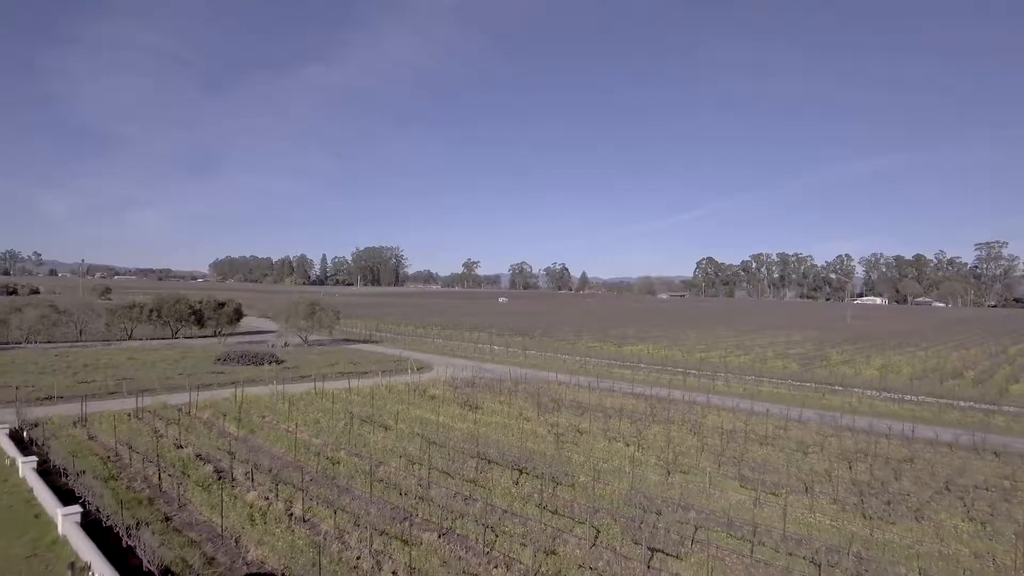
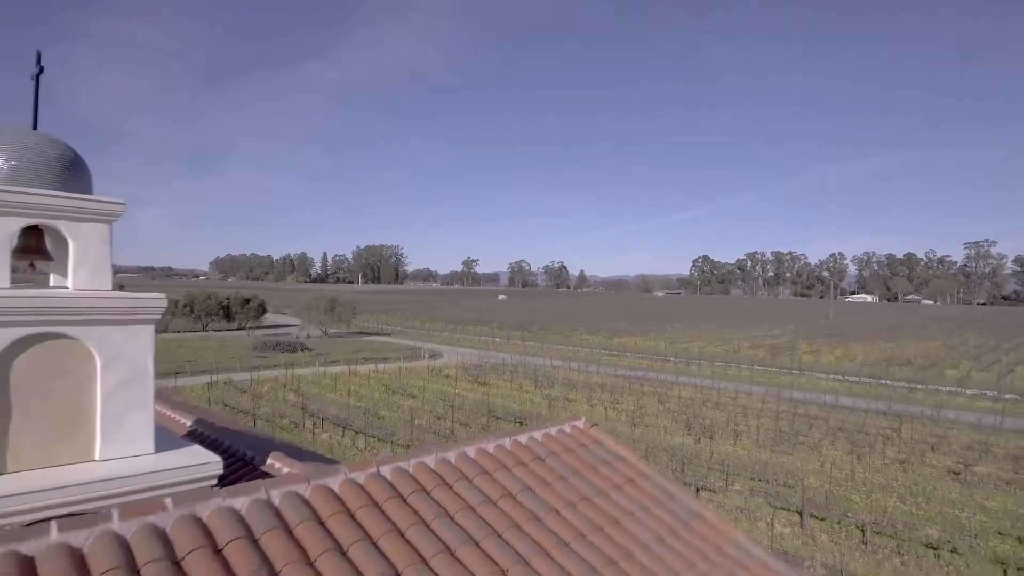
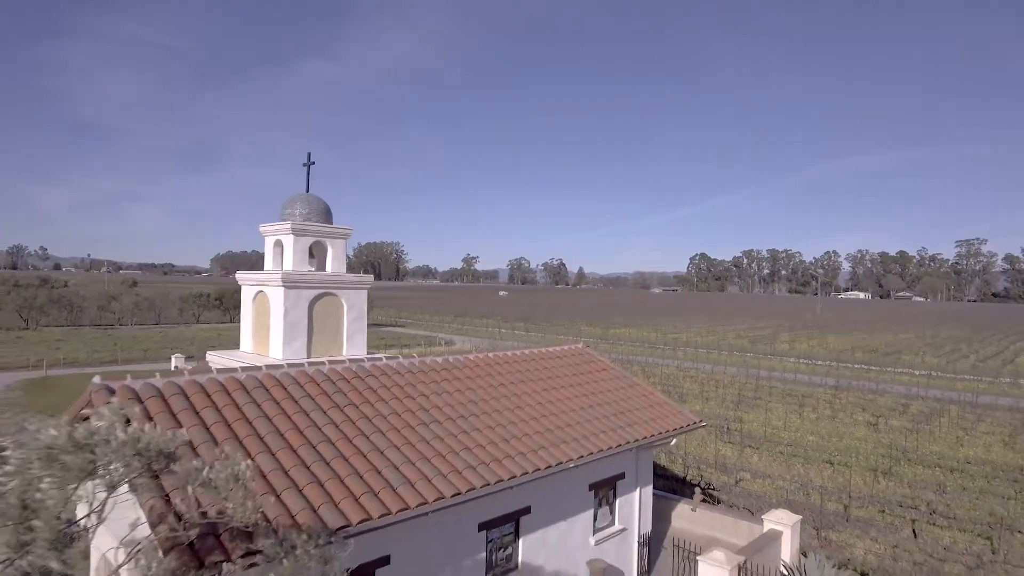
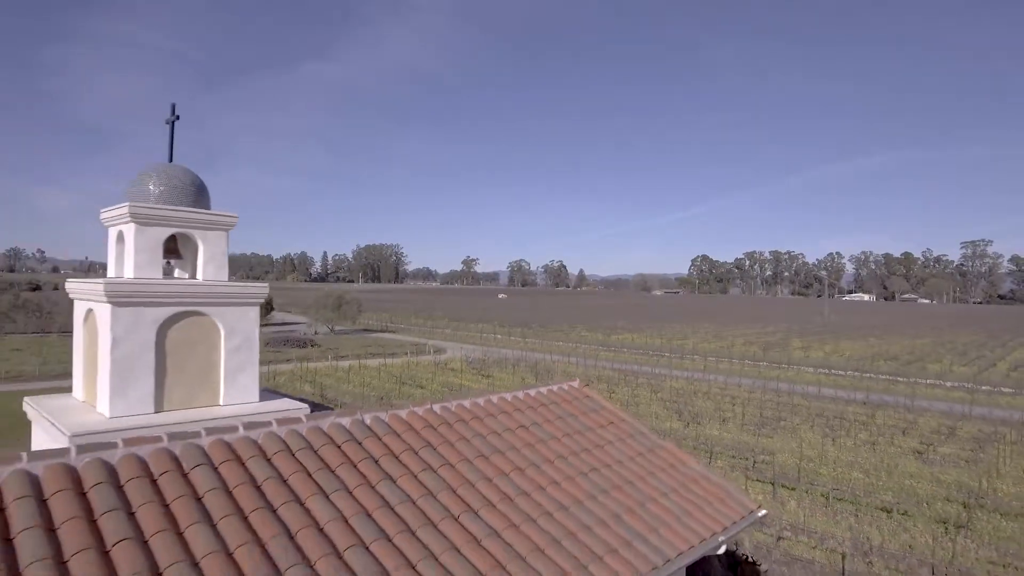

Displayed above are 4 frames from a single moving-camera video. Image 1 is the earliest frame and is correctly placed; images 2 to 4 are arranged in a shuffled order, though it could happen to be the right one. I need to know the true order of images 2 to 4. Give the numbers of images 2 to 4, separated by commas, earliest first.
2, 4, 3
